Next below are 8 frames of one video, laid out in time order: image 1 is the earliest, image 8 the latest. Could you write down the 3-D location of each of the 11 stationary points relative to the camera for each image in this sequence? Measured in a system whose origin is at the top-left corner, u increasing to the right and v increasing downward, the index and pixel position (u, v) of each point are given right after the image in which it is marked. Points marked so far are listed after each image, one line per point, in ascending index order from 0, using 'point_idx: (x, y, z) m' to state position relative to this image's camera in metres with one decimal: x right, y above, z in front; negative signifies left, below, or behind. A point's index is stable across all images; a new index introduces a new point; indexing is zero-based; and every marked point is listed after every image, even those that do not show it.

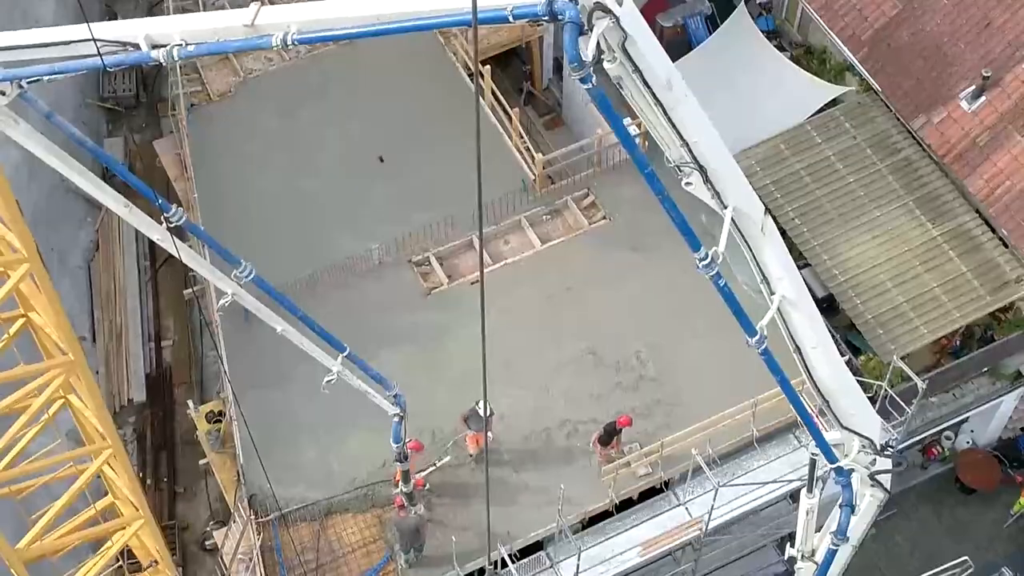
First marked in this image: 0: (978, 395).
0: (+5.7, -1.3, +18.5) m
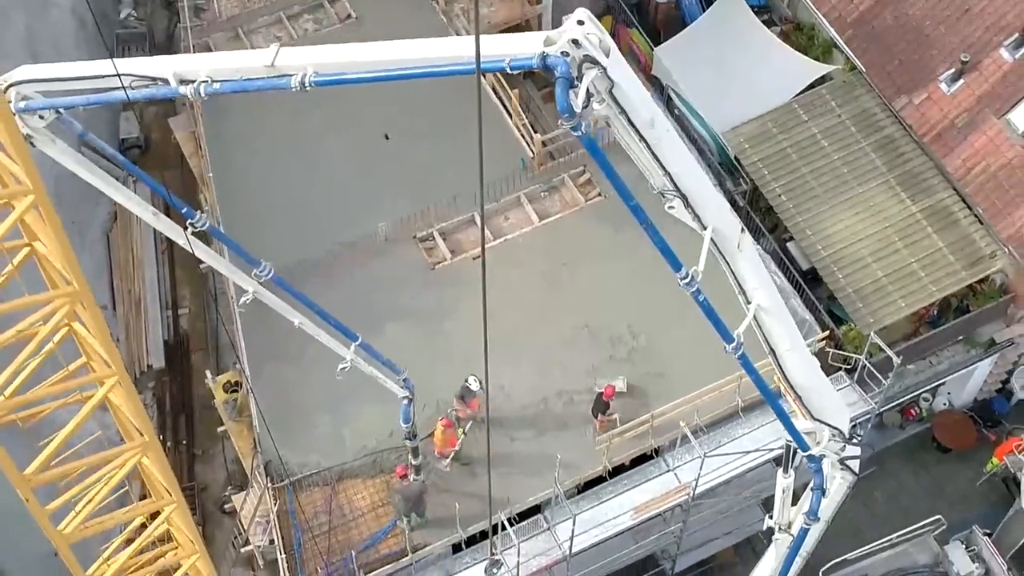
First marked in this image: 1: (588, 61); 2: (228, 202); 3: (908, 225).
0: (+5.7, -0.9, +19.6) m
1: (+0.5, +1.4, +9.7) m
2: (-3.7, +1.1, +19.9) m
3: (+5.0, +0.8, +19.1) m
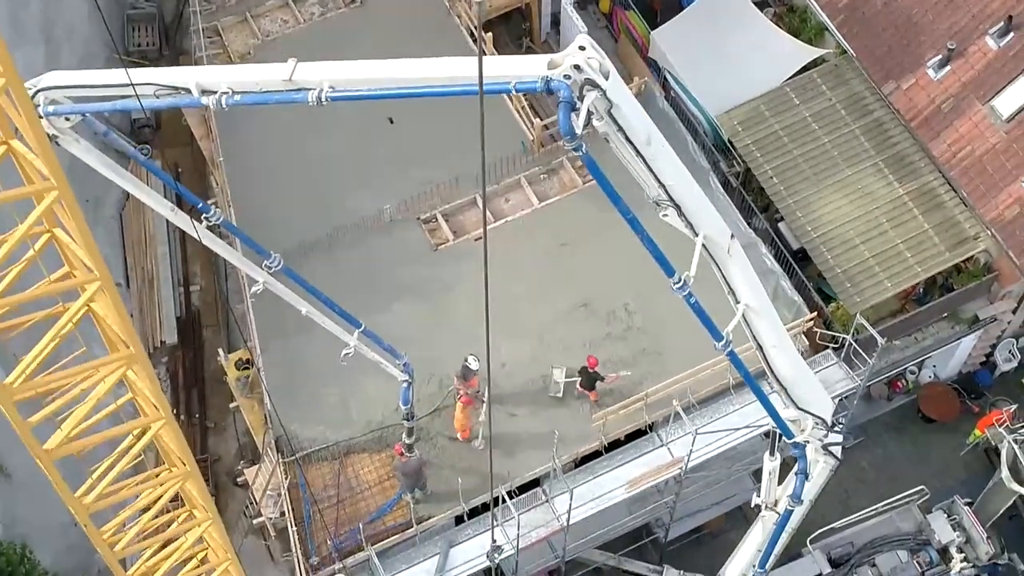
0: (+5.7, -0.6, +20.3) m
1: (+0.5, +1.4, +10.4) m
2: (-3.7, +1.4, +20.6) m
3: (+5.0, +1.1, +19.8) m
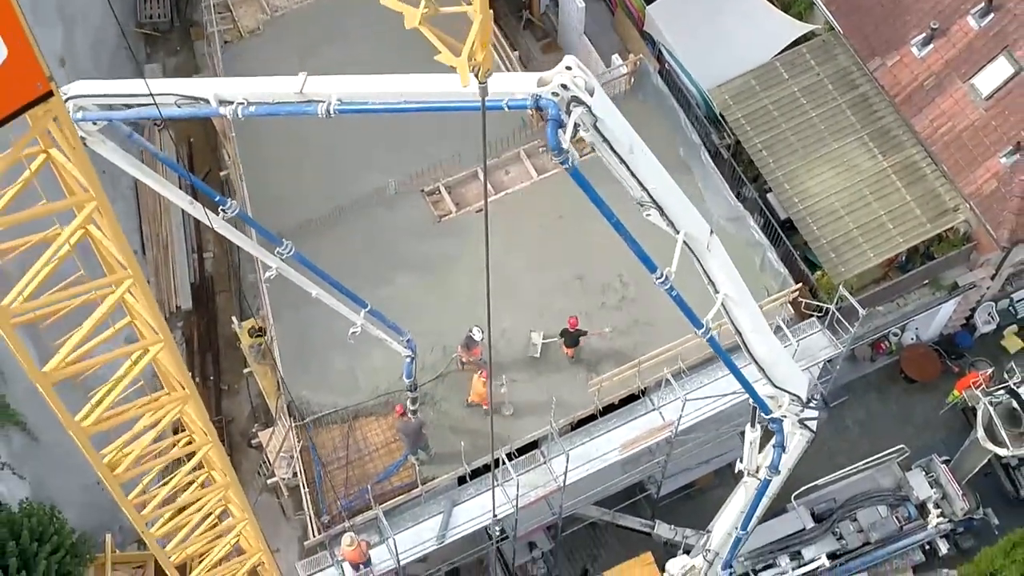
0: (+5.7, -0.2, +21.3) m
1: (+0.5, +1.4, +11.3) m
2: (-3.7, +1.8, +21.4) m
3: (+5.0, +1.5, +20.6) m
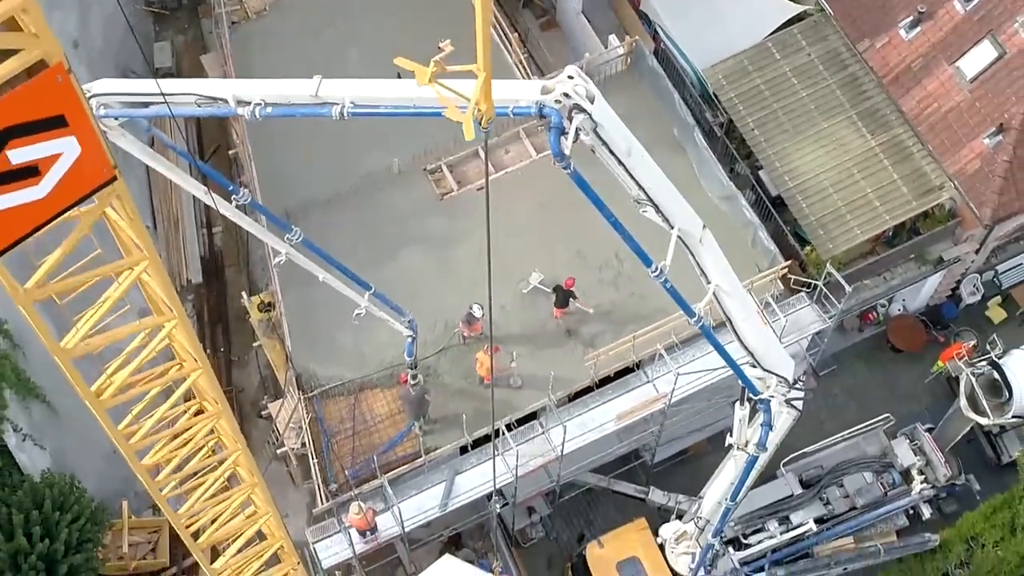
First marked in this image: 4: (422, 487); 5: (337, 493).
0: (+5.7, +0.2, +22.0) m
1: (+0.5, +1.4, +12.0) m
2: (-3.7, +2.2, +22.1) m
3: (+5.0, +1.8, +21.3) m
4: (-1.1, -2.4, +18.8) m
5: (-2.2, -2.5, +18.9) m
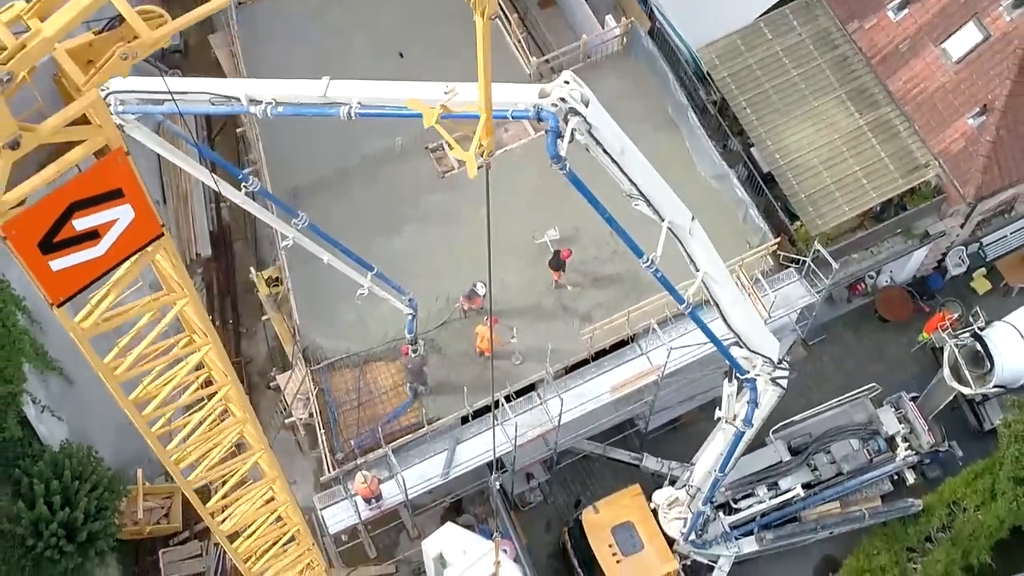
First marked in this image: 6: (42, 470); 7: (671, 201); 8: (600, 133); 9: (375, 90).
0: (+5.7, +0.5, +22.7) m
1: (+0.5, +1.5, +12.7) m
2: (-3.7, +2.6, +22.8) m
3: (+4.9, +2.2, +22.0) m
4: (-1.1, -2.2, +19.6) m
5: (-2.2, -2.2, +19.7) m
6: (-5.8, -2.3, +19.0) m
7: (+1.5, +0.8, +14.0) m
8: (+0.7, +1.3, +13.0) m
9: (-1.2, +1.7, +13.4) m
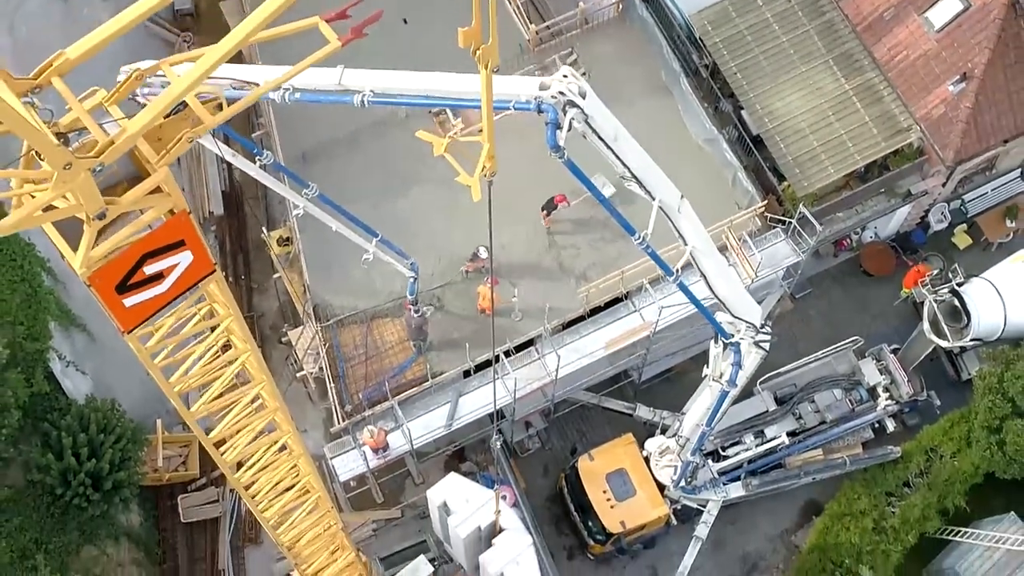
0: (+5.6, +1.2, +23.8) m
1: (+0.5, +1.6, +13.7) m
2: (-3.7, +3.2, +23.7) m
3: (+4.9, +2.8, +23.0) m
4: (-1.1, -1.6, +20.8) m
5: (-2.2, -1.7, +20.9) m
6: (-5.8, -1.8, +20.1) m
7: (+1.4, +1.1, +15.0) m
8: (+0.7, +1.5, +14.0) m
9: (-1.2, +2.0, +14.4) m
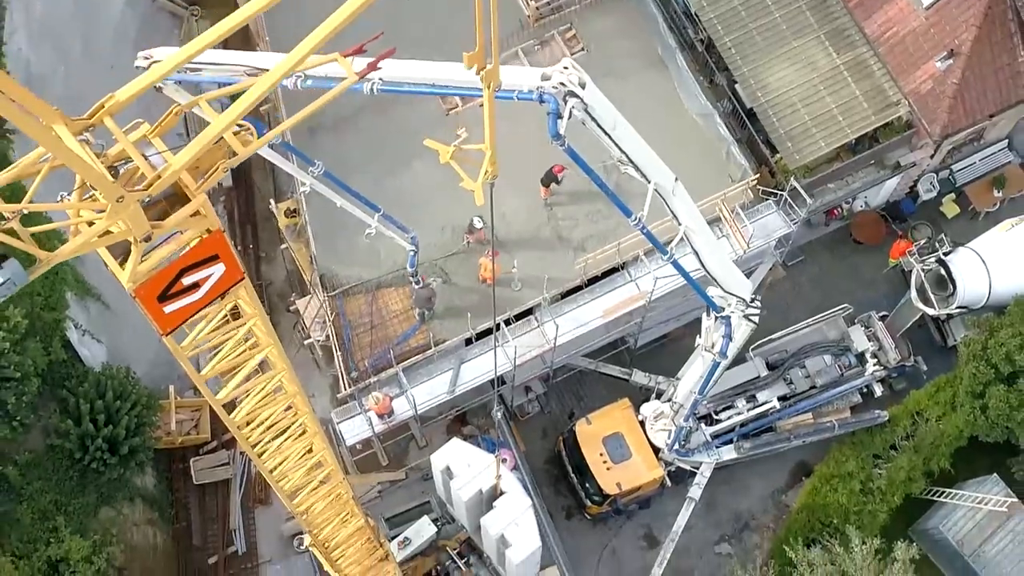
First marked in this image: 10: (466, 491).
0: (+5.7, +1.7, +24.5) m
1: (+0.5, +1.8, +14.4) m
2: (-3.7, +3.7, +24.3) m
3: (+4.9, +3.3, +23.6) m
4: (-1.1, -1.2, +21.6) m
5: (-2.2, -1.3, +21.7) m
6: (-5.8, -1.4, +20.9) m
7: (+1.5, +1.3, +15.7) m
8: (+0.7, +1.7, +14.7) m
9: (-1.2, +2.2, +15.1) m
10: (-0.6, -2.6, +19.6) m
